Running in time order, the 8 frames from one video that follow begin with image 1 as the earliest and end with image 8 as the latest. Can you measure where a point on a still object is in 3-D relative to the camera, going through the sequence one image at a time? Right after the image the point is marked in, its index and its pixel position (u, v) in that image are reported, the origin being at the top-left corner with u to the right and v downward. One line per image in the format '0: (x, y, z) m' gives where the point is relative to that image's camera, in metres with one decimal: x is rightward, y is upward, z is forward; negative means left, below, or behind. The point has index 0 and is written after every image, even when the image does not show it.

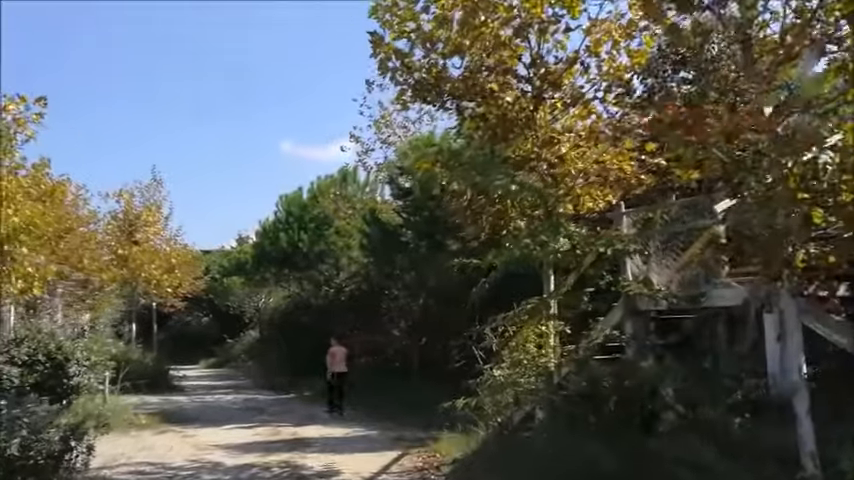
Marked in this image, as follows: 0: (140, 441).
0: (-5.4, -3.8, +15.1) m
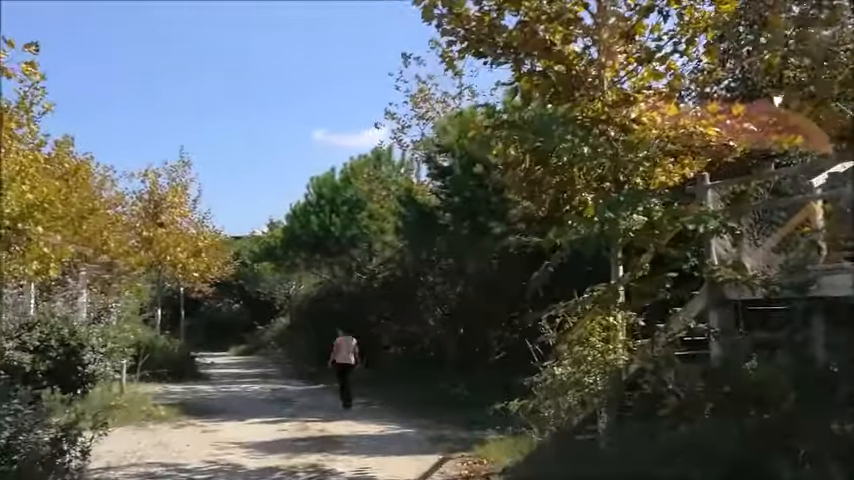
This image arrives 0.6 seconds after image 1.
0: (-4.6, -3.4, +13.9) m
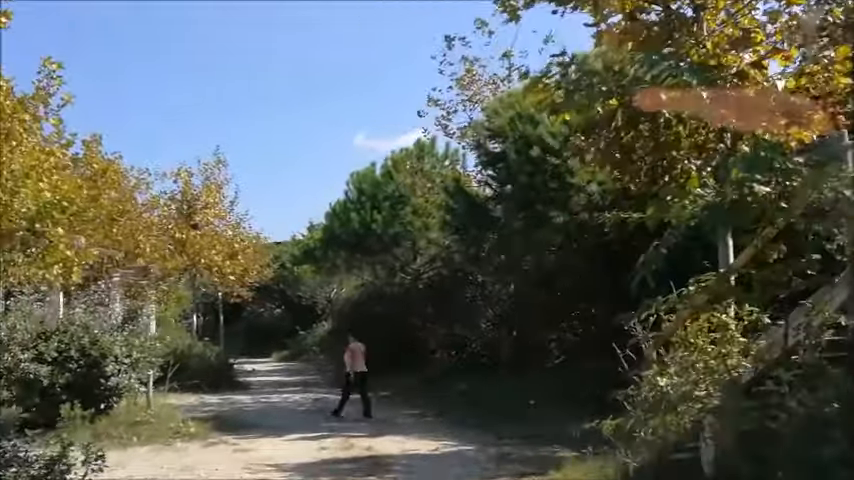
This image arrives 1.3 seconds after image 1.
0: (-3.7, -3.3, +12.3) m
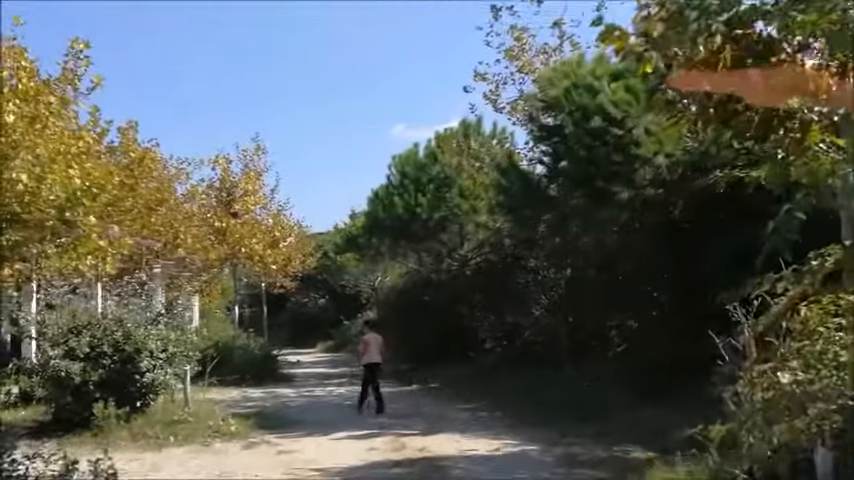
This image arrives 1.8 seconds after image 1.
0: (-2.9, -3.1, +11.4) m
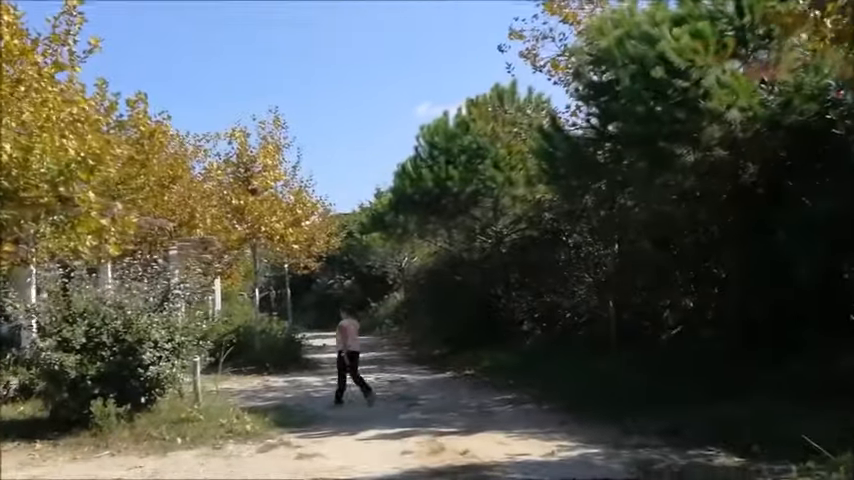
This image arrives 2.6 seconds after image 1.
0: (-2.4, -2.8, +9.9) m
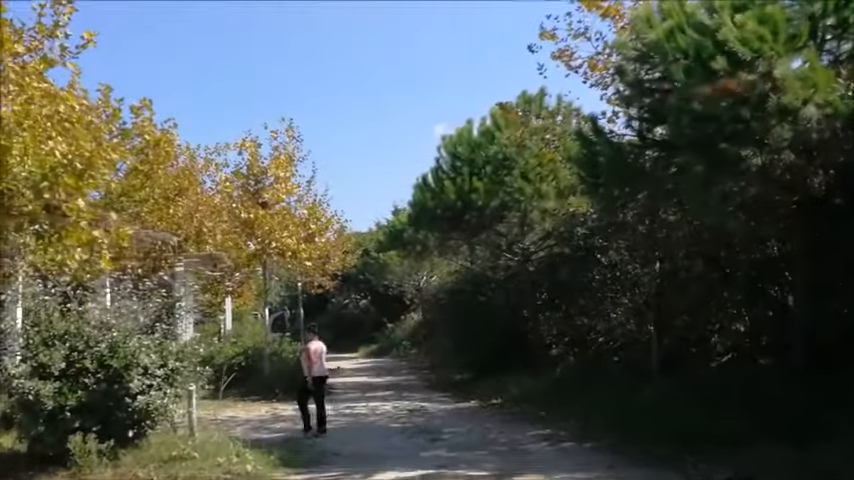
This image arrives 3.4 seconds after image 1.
0: (-2.1, -2.9, +8.3) m
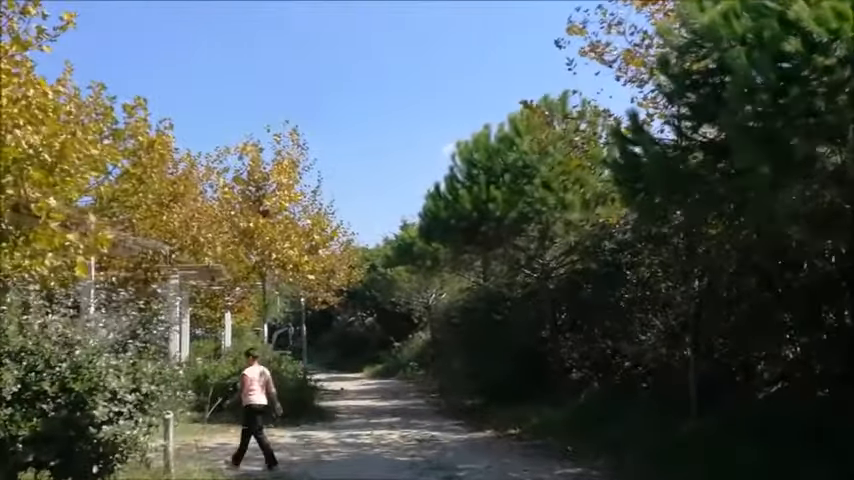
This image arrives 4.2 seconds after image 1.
0: (-1.9, -2.9, +6.7) m
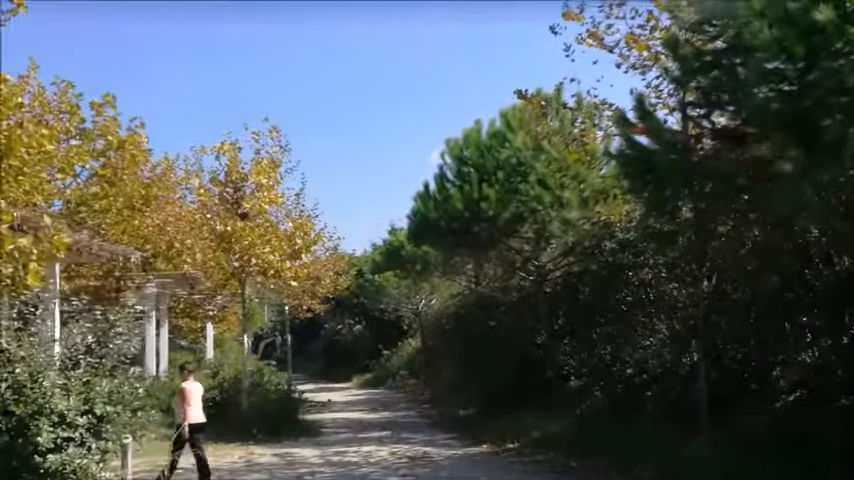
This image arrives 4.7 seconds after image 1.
0: (-1.9, -2.9, +5.6) m
